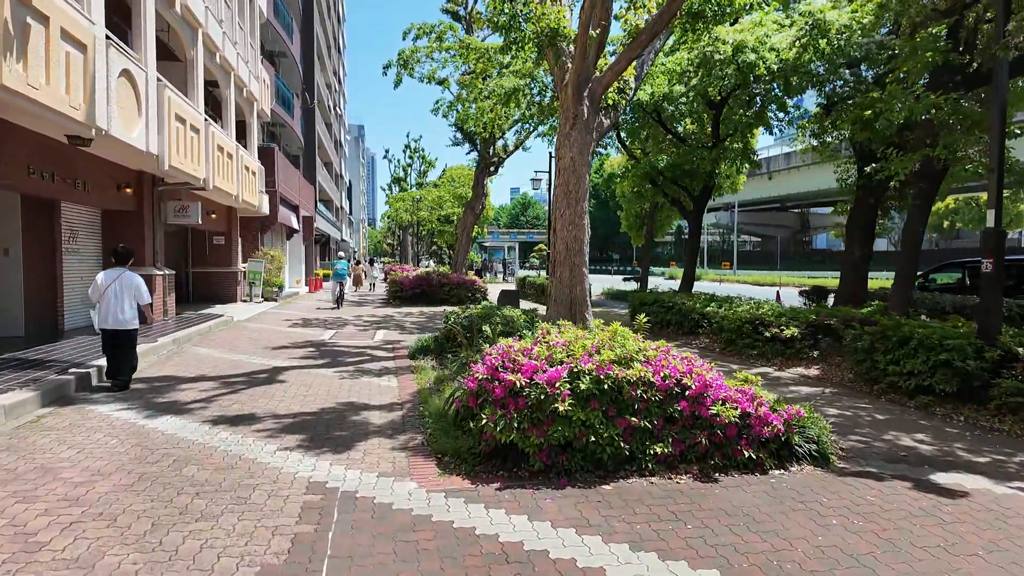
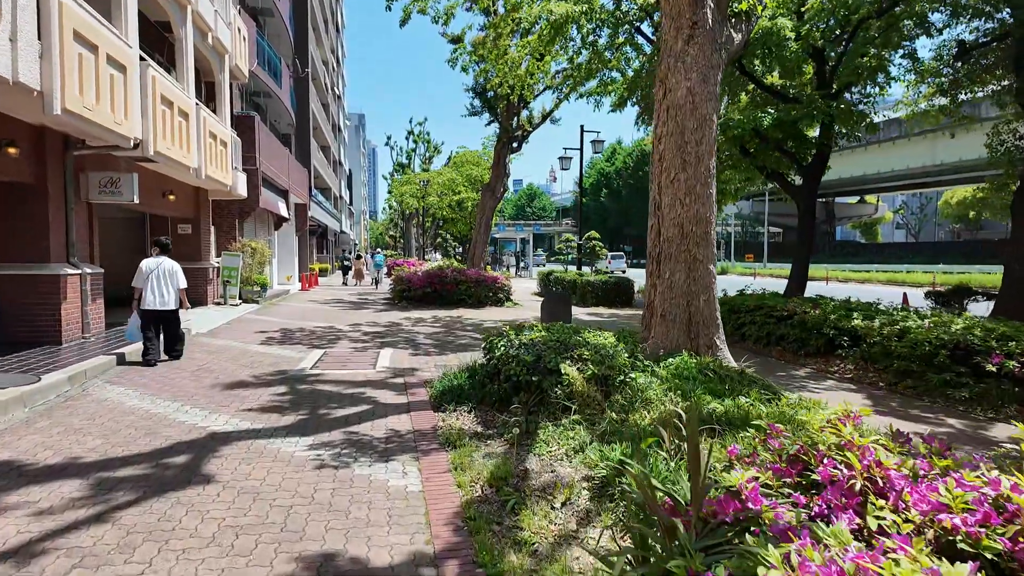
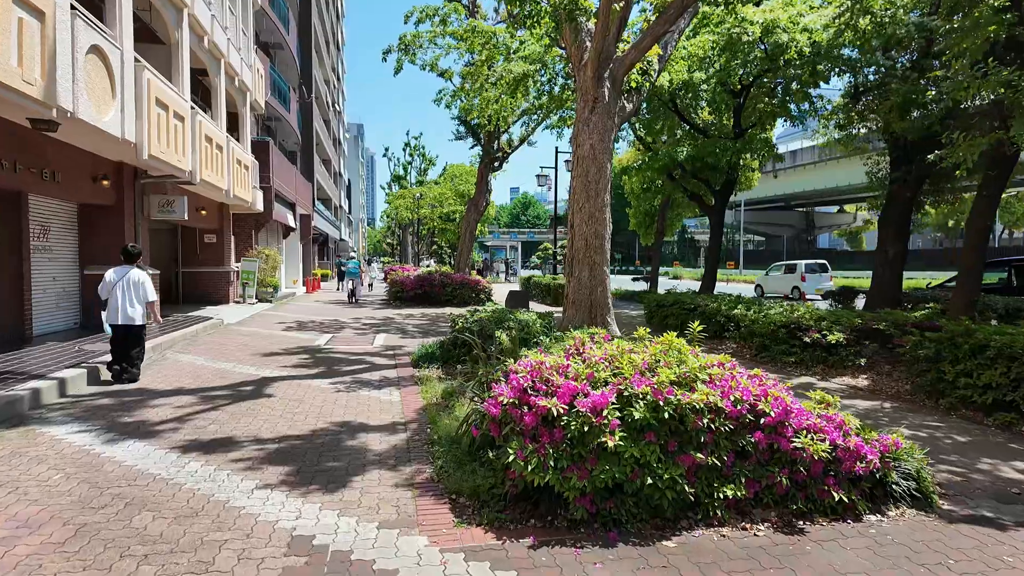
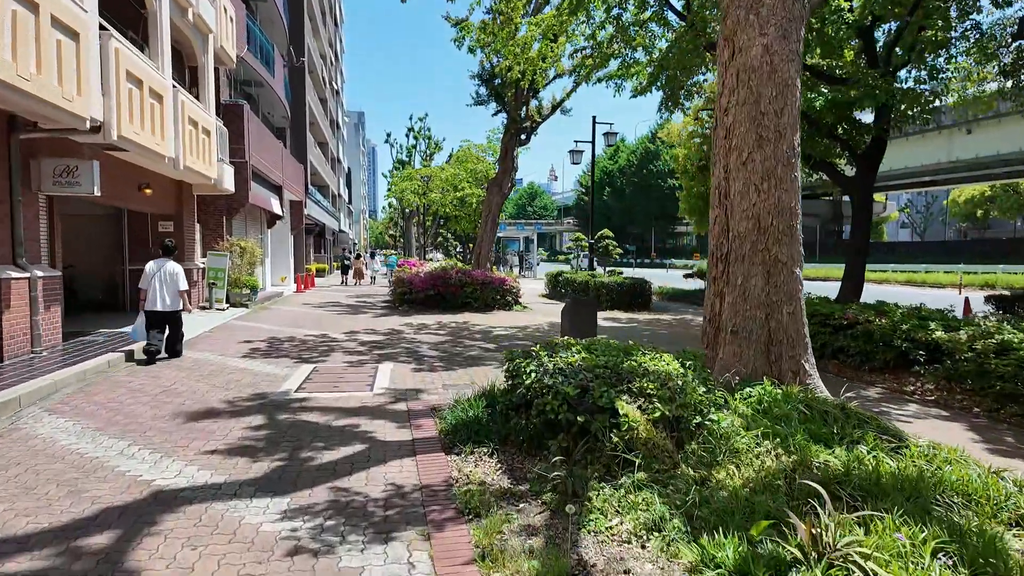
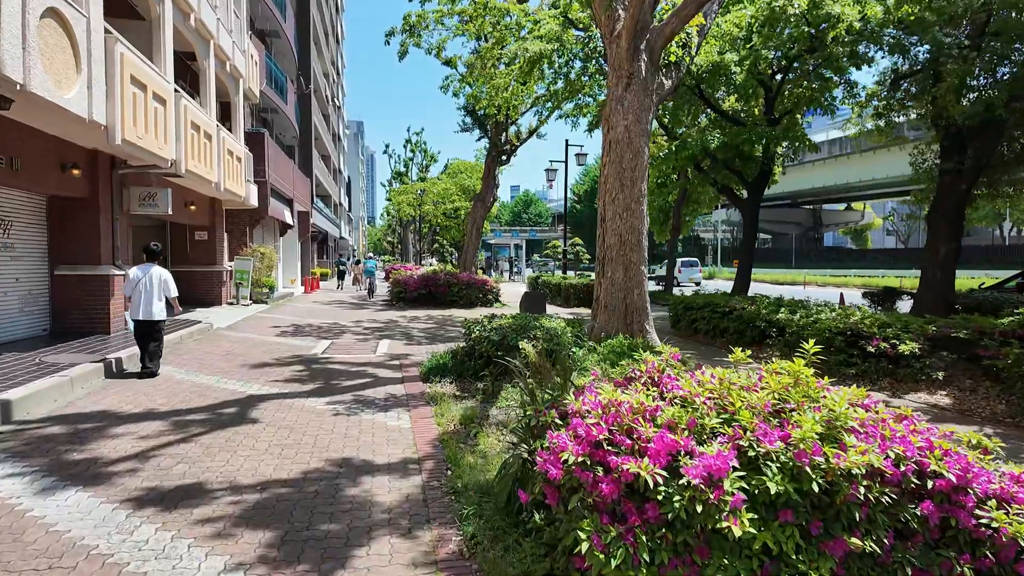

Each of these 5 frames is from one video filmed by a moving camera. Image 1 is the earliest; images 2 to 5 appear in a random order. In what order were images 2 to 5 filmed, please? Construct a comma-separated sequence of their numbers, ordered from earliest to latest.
3, 5, 2, 4
